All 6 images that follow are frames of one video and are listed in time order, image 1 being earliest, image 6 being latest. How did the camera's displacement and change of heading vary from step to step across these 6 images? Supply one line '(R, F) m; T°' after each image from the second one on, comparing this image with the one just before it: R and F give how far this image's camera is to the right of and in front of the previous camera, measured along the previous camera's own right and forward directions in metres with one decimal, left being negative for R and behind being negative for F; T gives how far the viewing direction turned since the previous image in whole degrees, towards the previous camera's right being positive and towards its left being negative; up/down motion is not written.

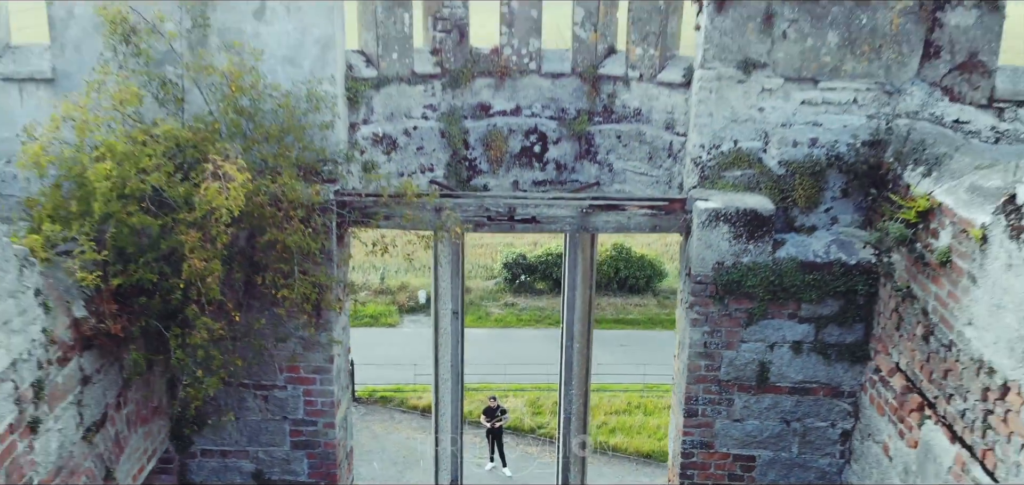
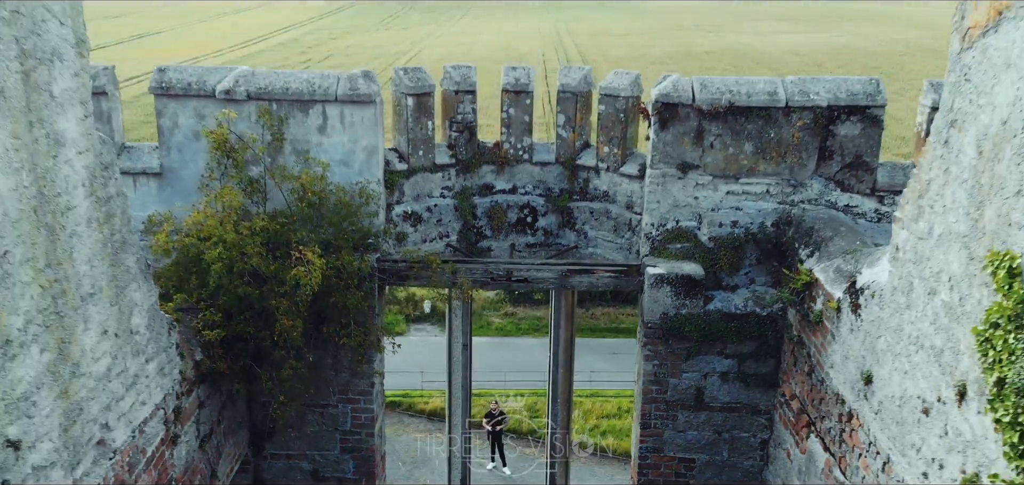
(0.0, -1.2) m; 0°
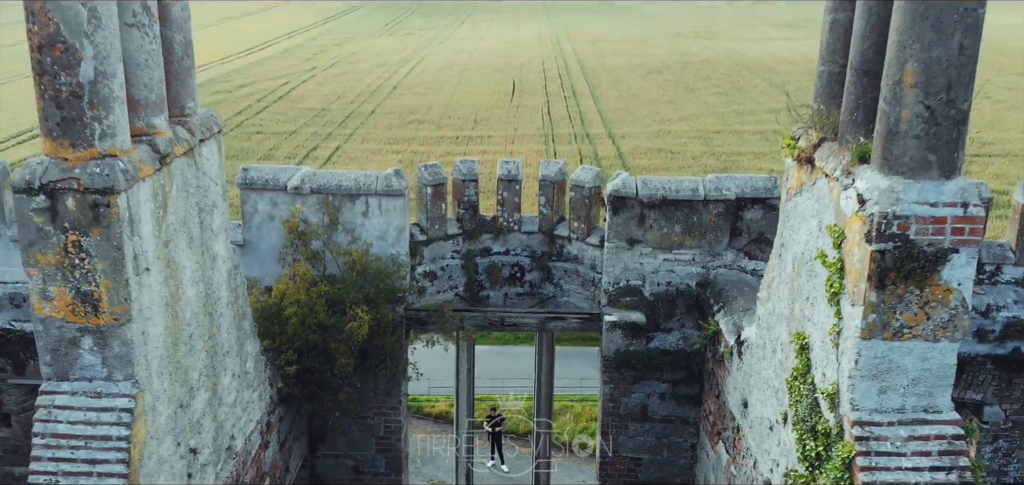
(+0.1, -1.7) m; 0°
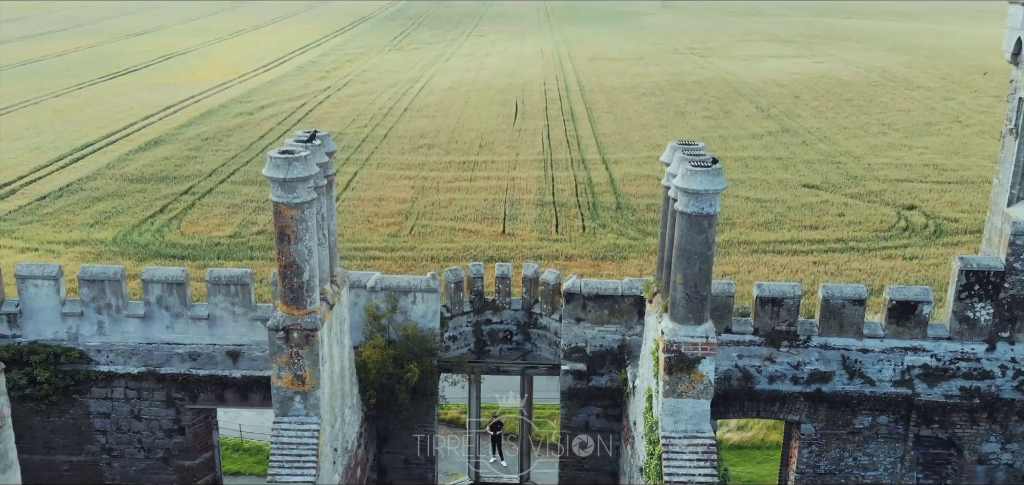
(+0.2, -4.2) m; 0°
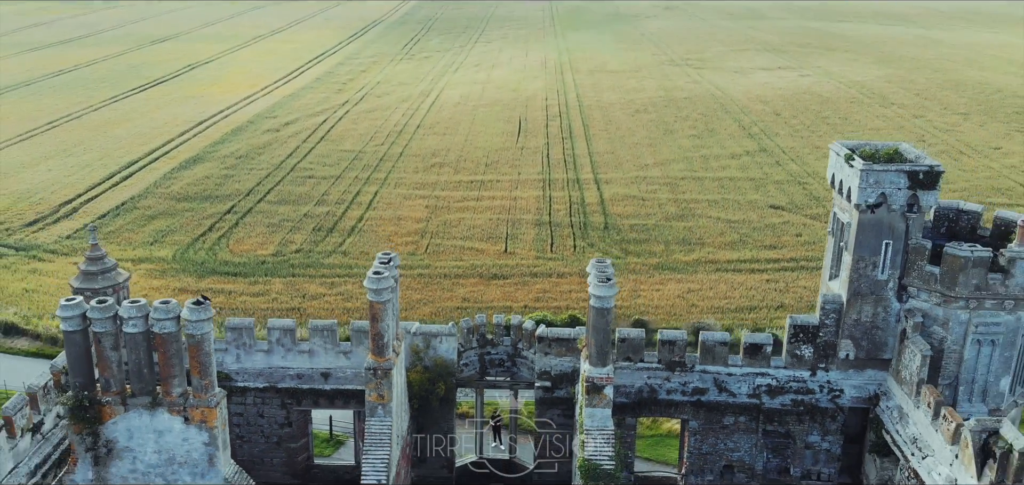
(+0.3, -6.1) m; 0°
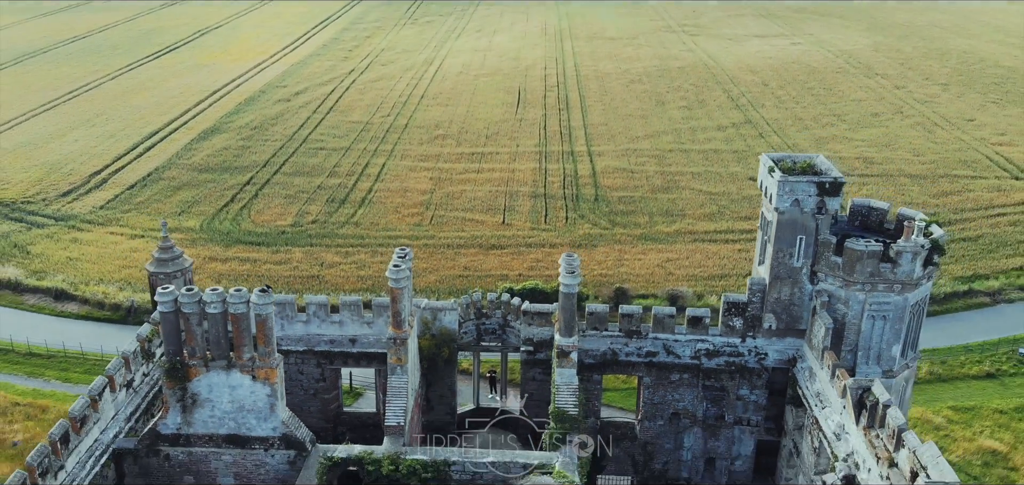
(+0.3, -4.1) m; 0°
